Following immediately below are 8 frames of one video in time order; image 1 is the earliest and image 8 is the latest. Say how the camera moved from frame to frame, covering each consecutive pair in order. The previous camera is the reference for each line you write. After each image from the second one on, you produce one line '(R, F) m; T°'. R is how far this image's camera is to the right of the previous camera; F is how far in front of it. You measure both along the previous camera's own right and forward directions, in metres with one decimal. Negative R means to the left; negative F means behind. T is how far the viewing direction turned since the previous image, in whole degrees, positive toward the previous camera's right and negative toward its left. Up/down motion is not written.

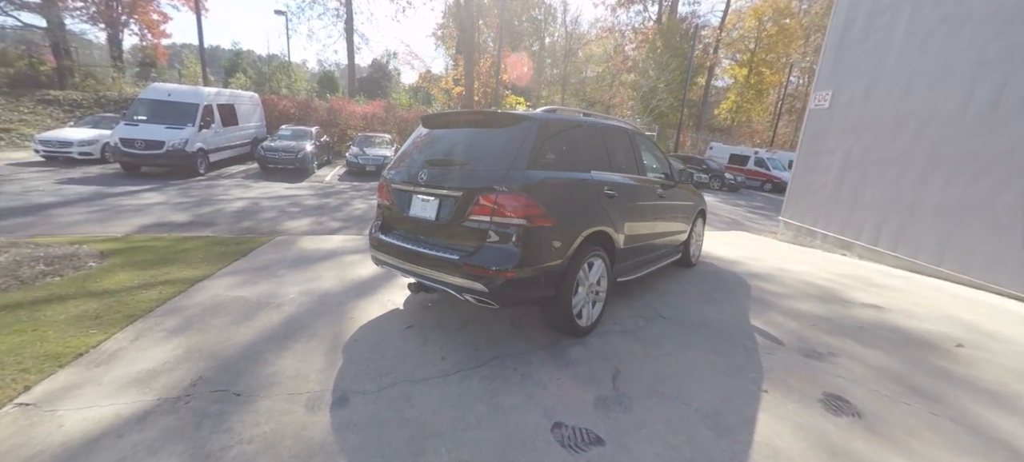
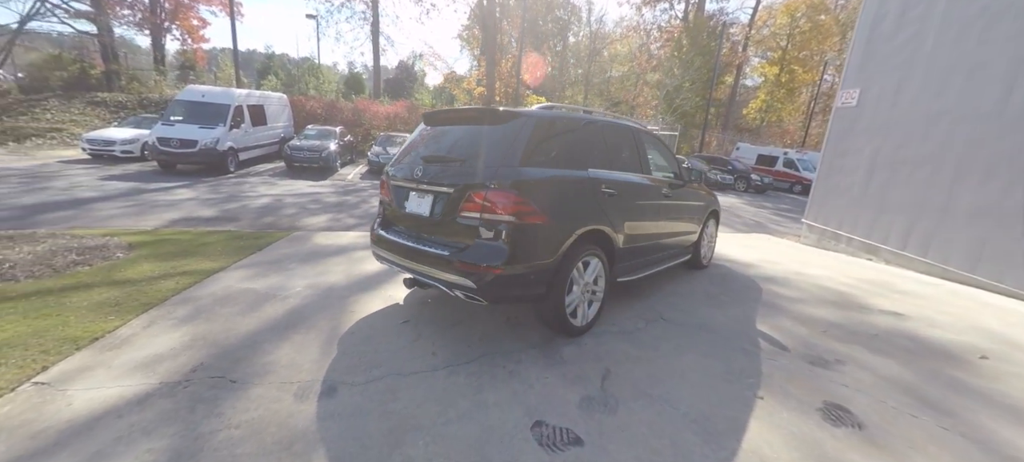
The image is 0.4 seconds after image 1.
(+0.3, 0.0) m; -4°
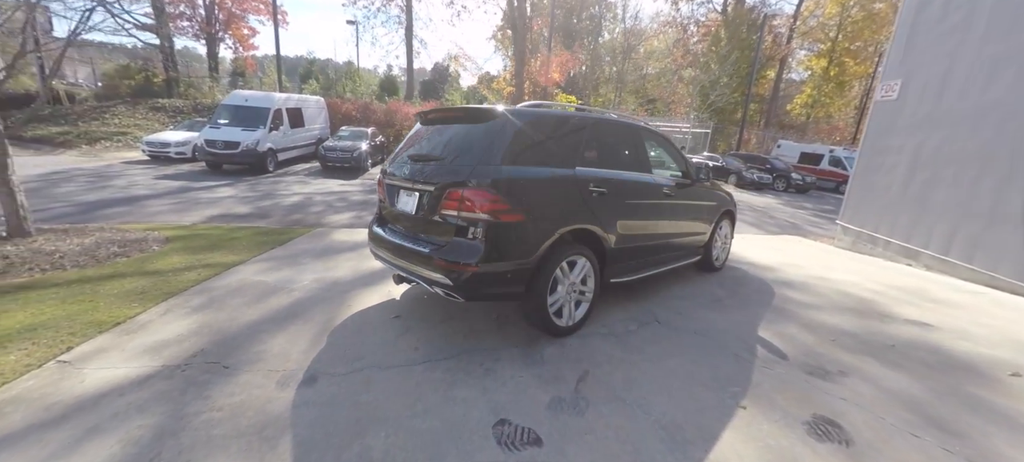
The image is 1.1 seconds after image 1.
(+0.4, 0.0) m; -6°
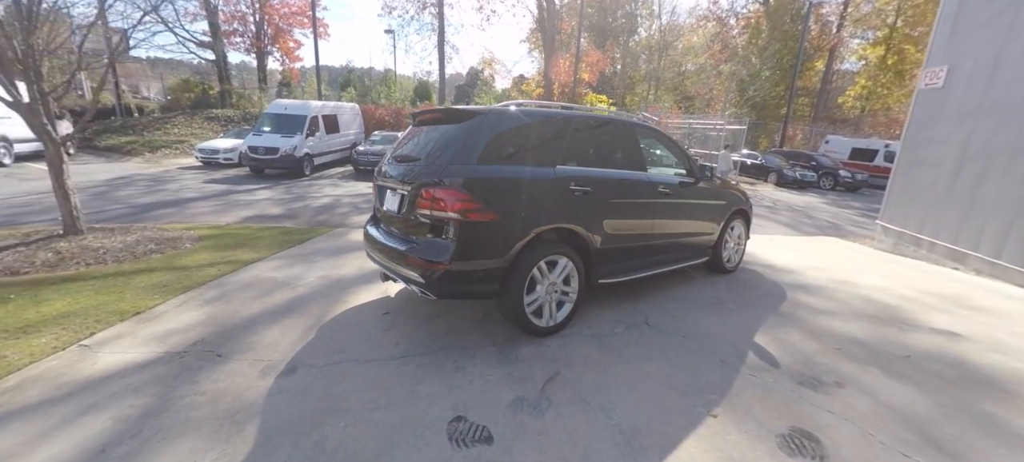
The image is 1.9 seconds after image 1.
(+0.5, 0.0) m; -6°
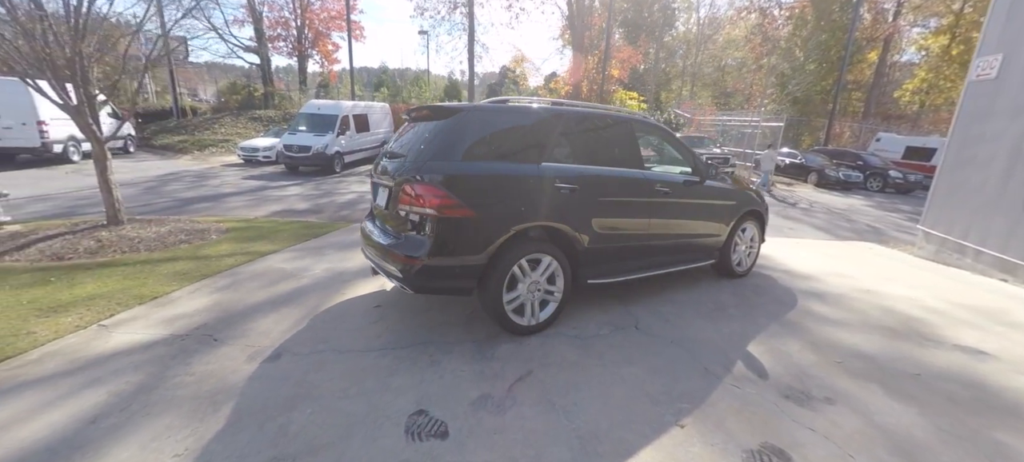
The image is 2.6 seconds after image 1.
(+0.4, 0.0) m; -5°
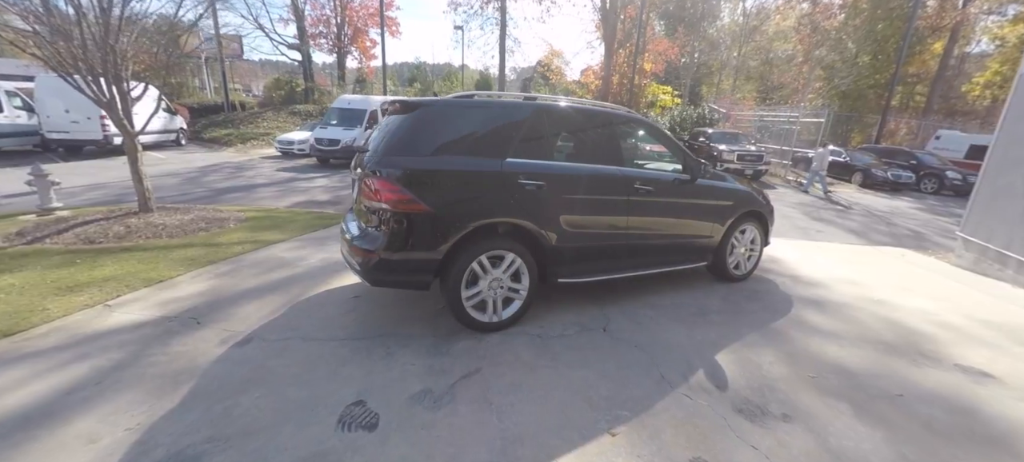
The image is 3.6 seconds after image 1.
(+0.6, +0.1) m; -6°
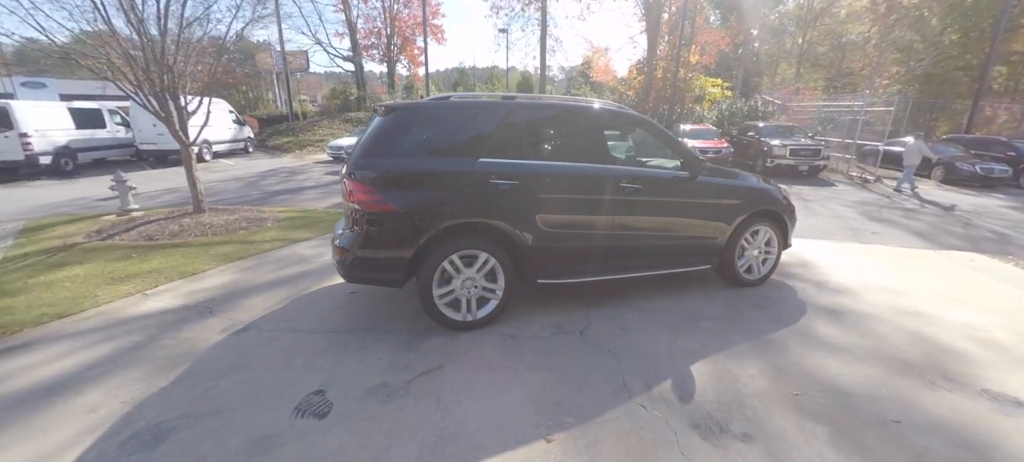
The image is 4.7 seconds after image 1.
(+0.7, +0.1) m; -8°
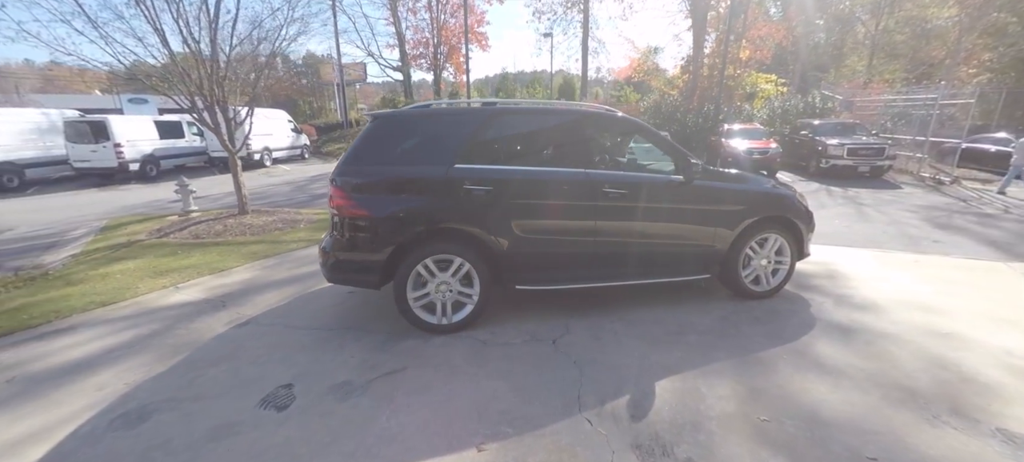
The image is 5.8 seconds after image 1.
(+0.6, +0.1) m; -8°
